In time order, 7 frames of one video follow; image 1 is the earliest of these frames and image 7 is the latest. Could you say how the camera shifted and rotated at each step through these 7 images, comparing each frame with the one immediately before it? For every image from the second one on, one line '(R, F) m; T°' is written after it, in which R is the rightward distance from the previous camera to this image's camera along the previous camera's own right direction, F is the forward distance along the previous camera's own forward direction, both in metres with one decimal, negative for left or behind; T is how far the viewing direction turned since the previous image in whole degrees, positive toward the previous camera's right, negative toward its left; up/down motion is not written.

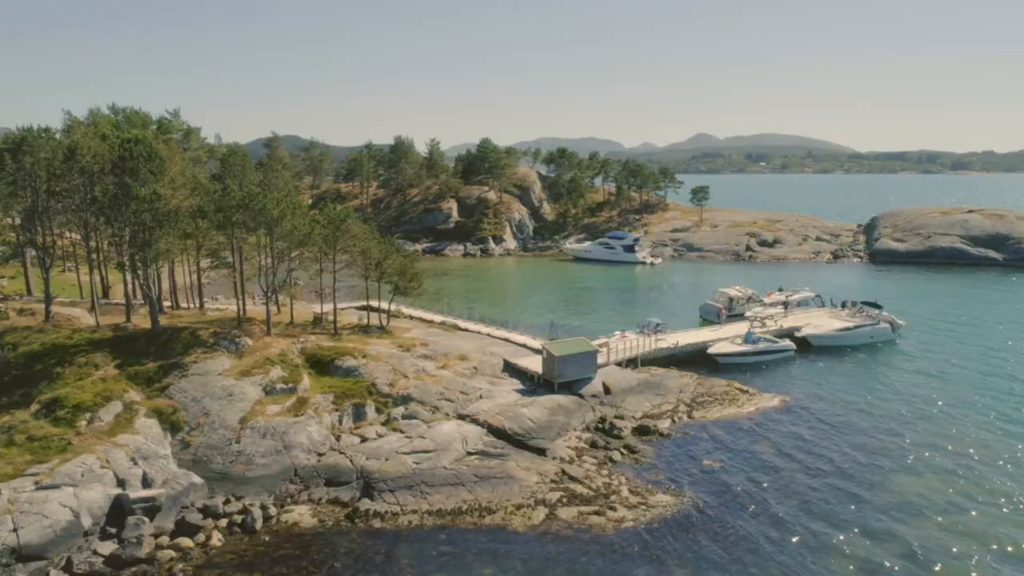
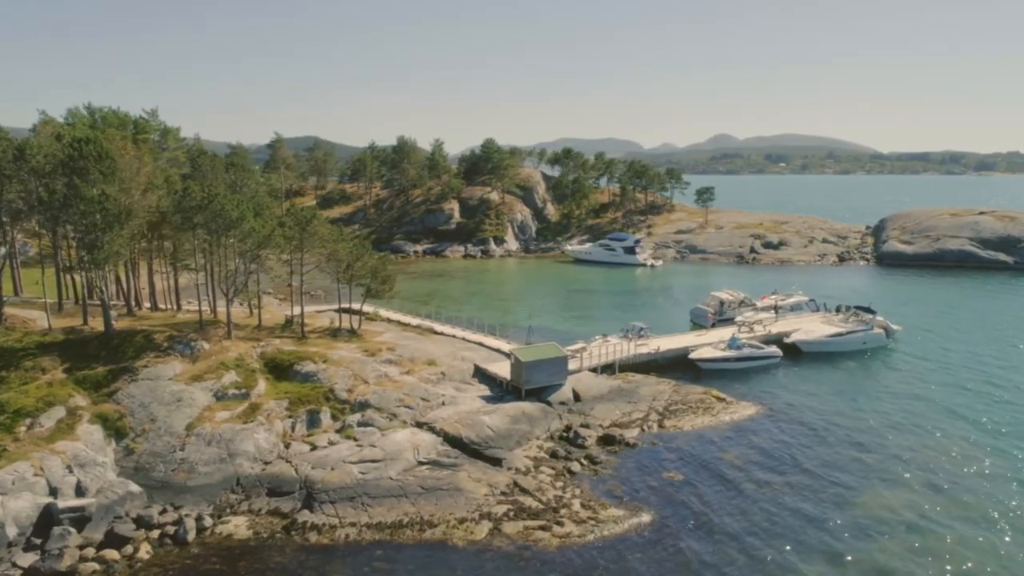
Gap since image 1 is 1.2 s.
(+3.0, +1.3) m; -1°
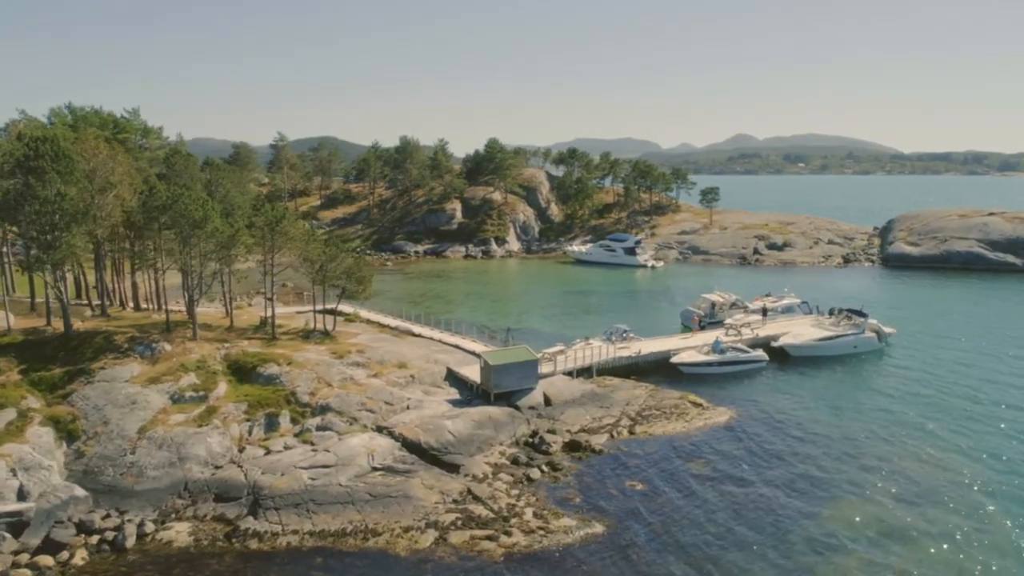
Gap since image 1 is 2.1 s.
(+2.7, +0.9) m; -1°
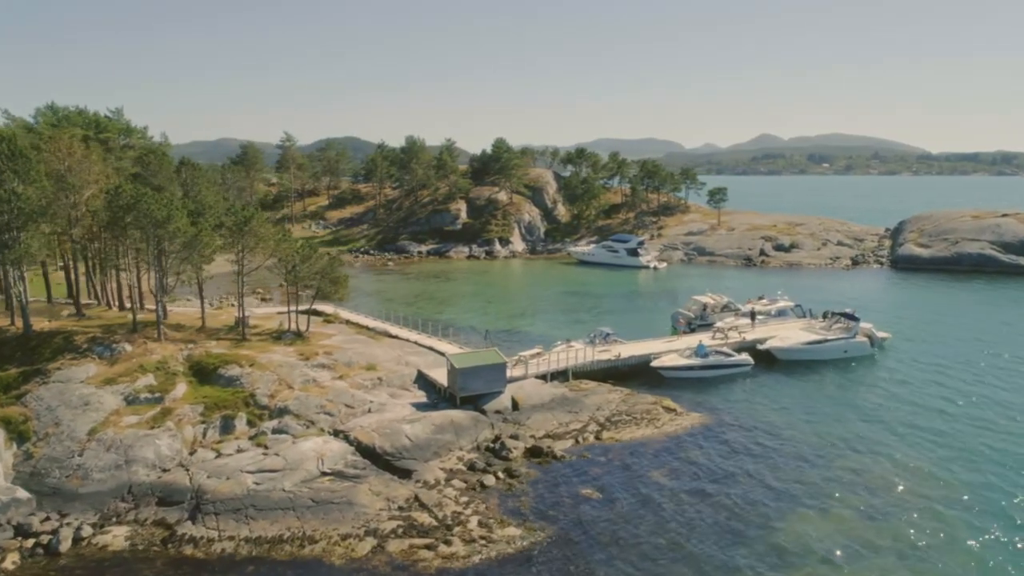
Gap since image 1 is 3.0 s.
(+3.1, +0.9) m; -2°
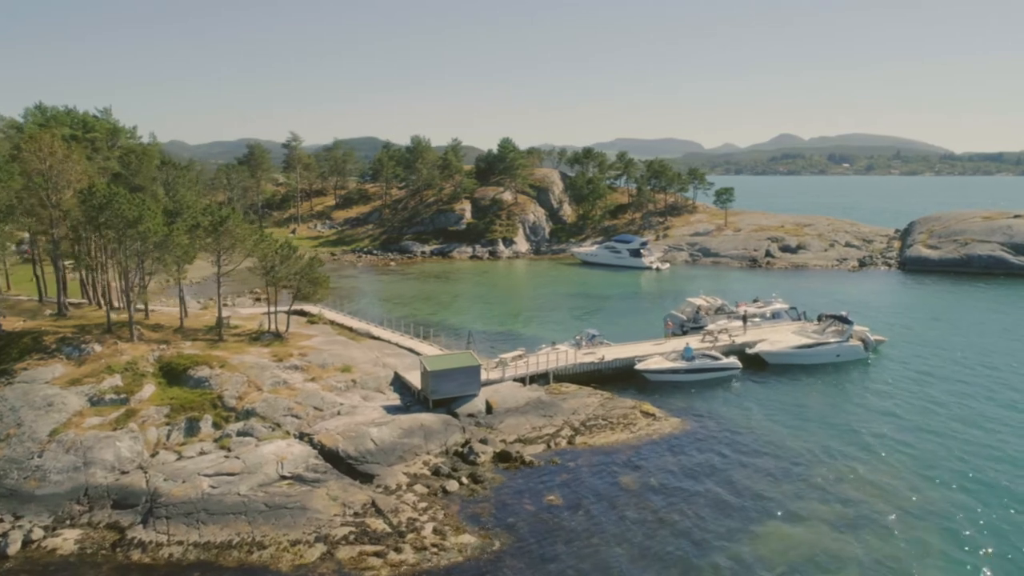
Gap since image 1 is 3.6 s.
(+2.4, +0.7) m; -1°
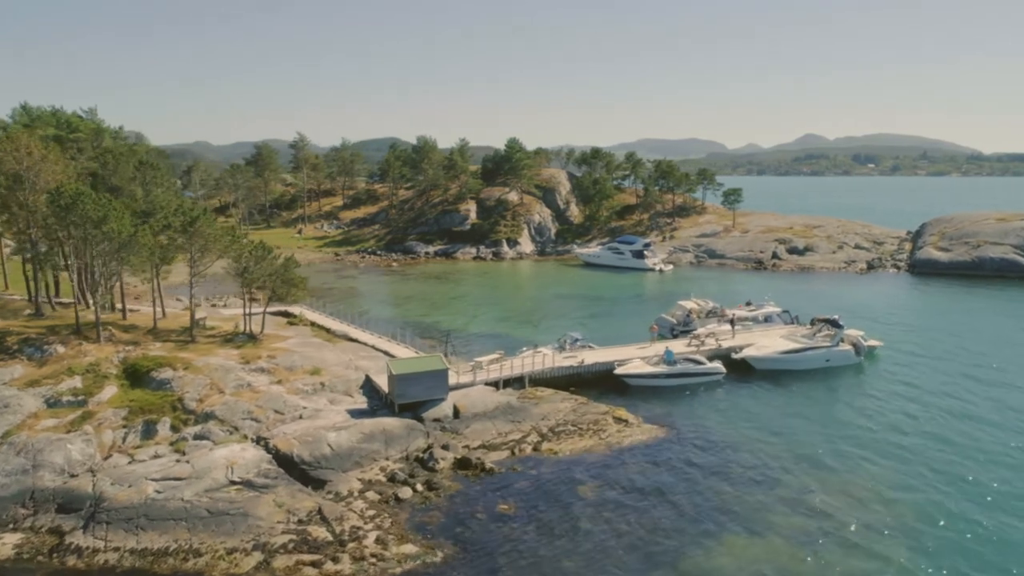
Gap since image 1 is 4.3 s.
(+2.9, +0.9) m; -2°
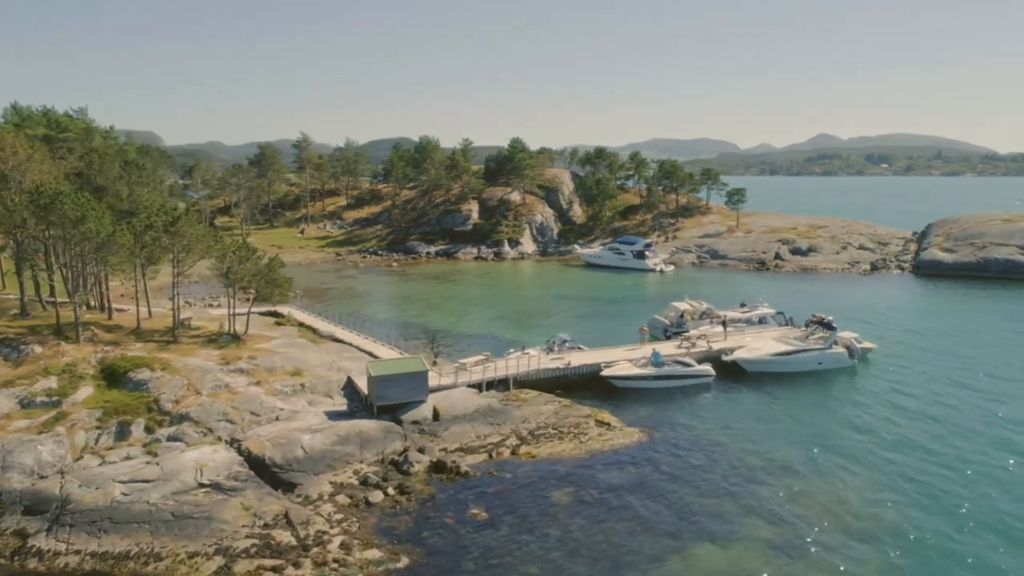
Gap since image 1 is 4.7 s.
(+1.7, +0.5) m; -1°
